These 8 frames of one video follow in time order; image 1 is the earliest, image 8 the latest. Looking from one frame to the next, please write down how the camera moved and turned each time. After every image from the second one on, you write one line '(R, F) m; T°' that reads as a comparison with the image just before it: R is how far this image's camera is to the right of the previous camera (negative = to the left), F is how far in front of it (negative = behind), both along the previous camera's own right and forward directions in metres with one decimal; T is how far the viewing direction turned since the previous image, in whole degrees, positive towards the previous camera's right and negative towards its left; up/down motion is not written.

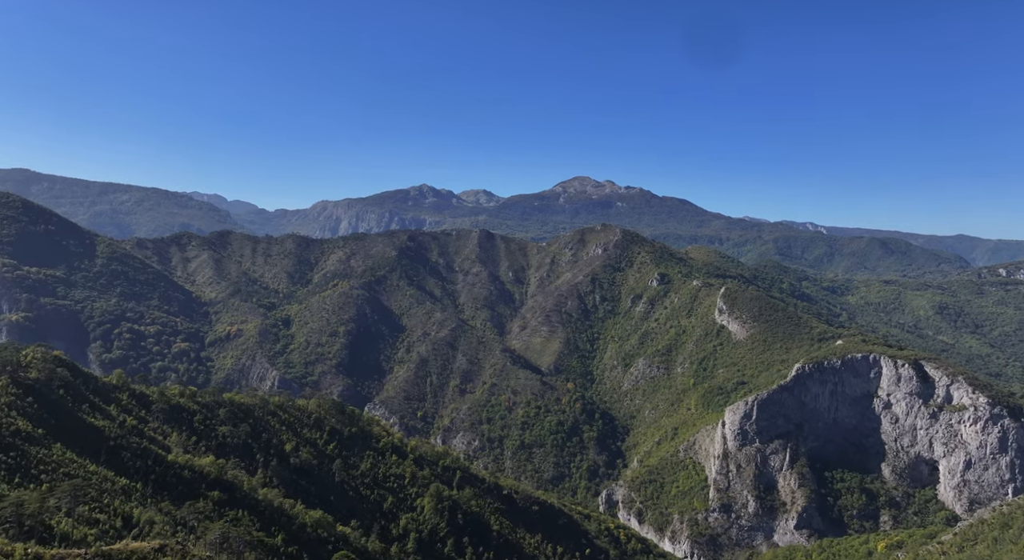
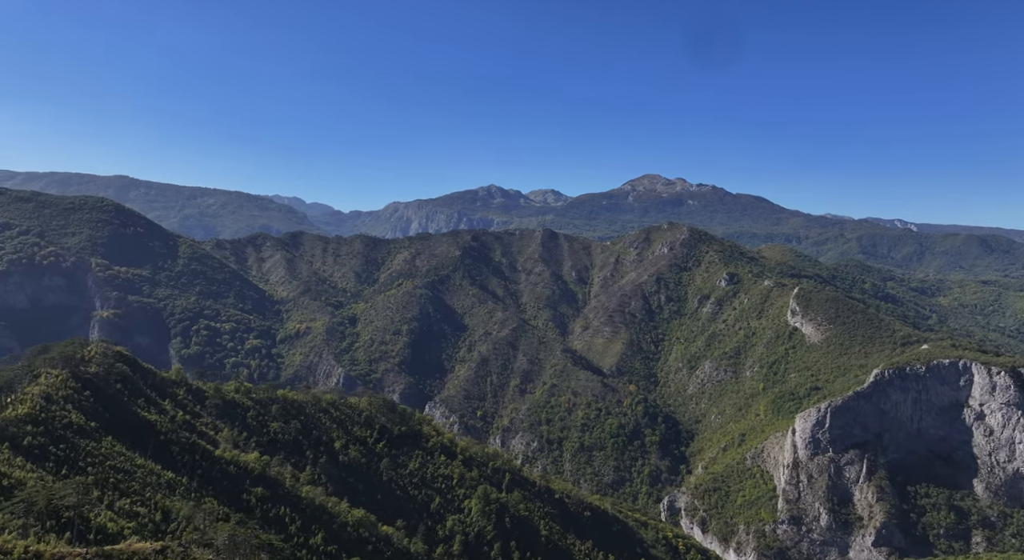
(+3.4, +1.7) m; -6°
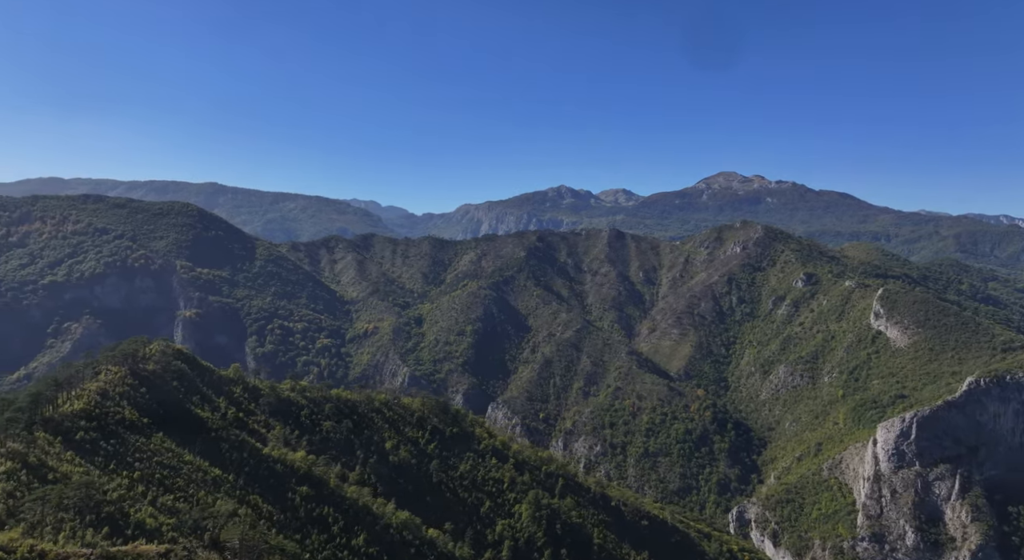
(+3.2, +2.0) m; -6°
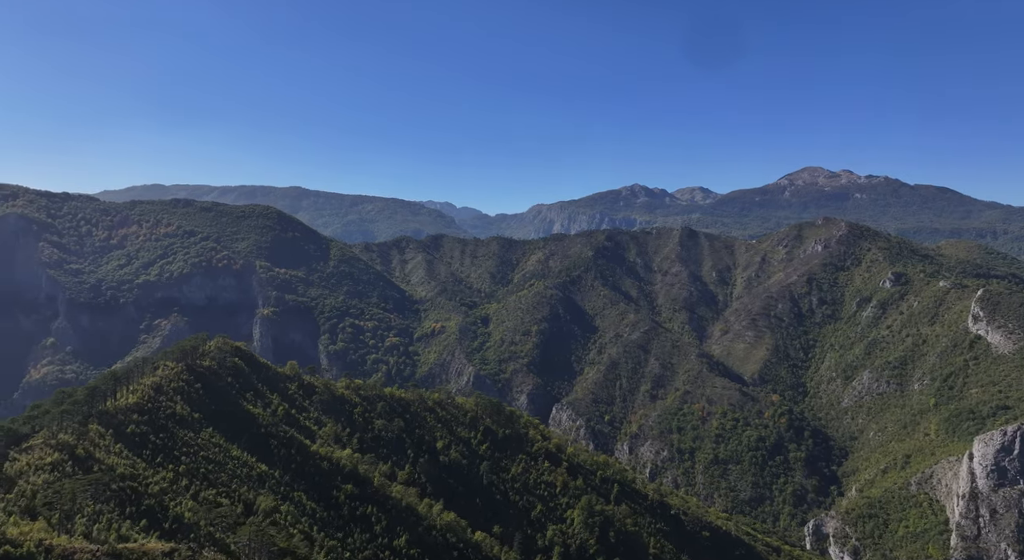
(+3.3, +2.1) m; -7°
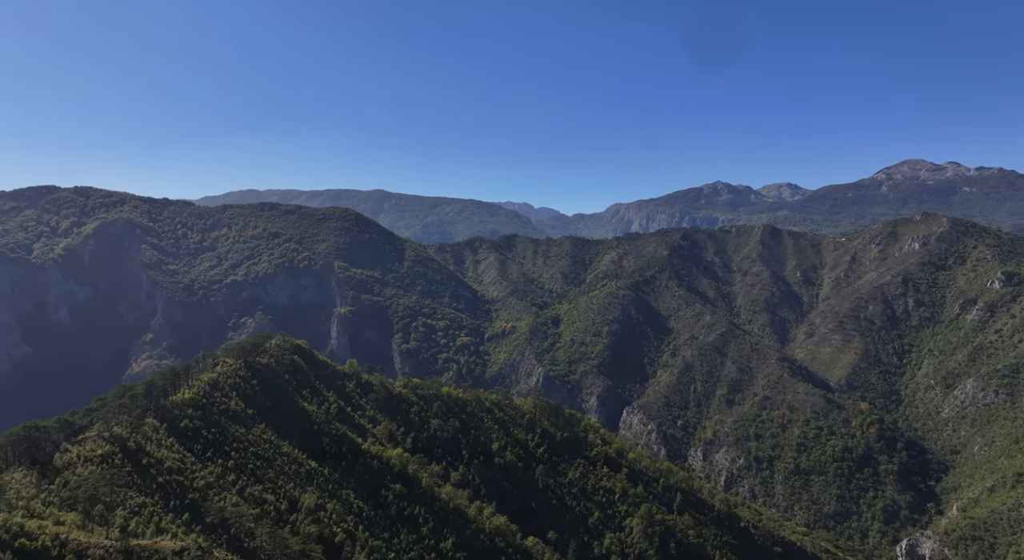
(+3.1, +2.2) m; -7°
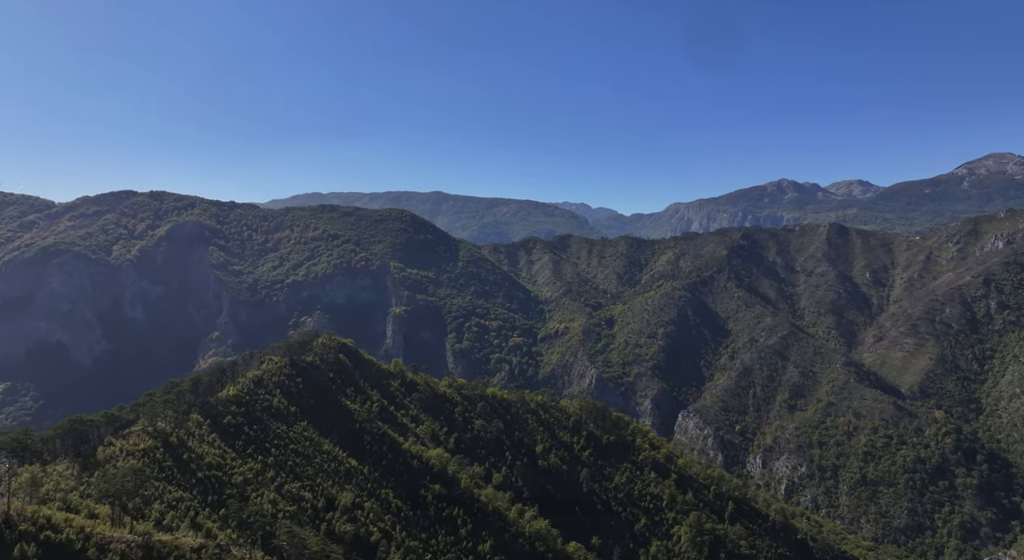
(+1.9, +1.3) m; -5°
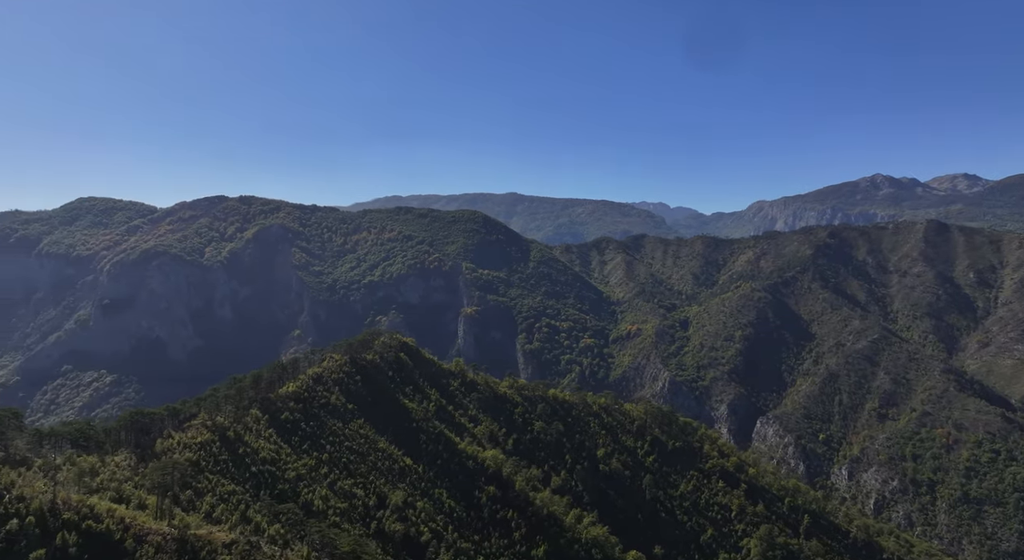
(+2.1, +1.7) m; -7°
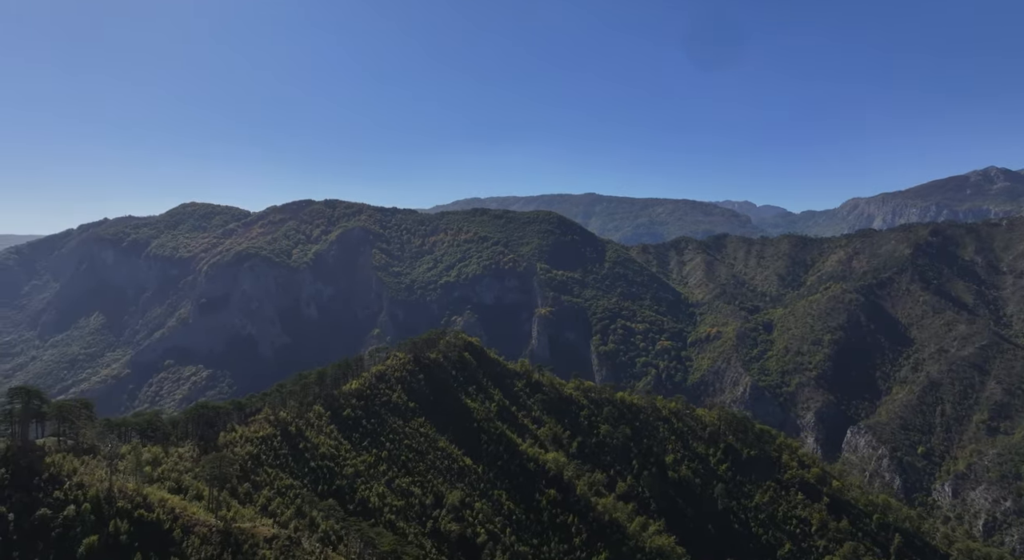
(+1.7, +1.5) m; -7°
